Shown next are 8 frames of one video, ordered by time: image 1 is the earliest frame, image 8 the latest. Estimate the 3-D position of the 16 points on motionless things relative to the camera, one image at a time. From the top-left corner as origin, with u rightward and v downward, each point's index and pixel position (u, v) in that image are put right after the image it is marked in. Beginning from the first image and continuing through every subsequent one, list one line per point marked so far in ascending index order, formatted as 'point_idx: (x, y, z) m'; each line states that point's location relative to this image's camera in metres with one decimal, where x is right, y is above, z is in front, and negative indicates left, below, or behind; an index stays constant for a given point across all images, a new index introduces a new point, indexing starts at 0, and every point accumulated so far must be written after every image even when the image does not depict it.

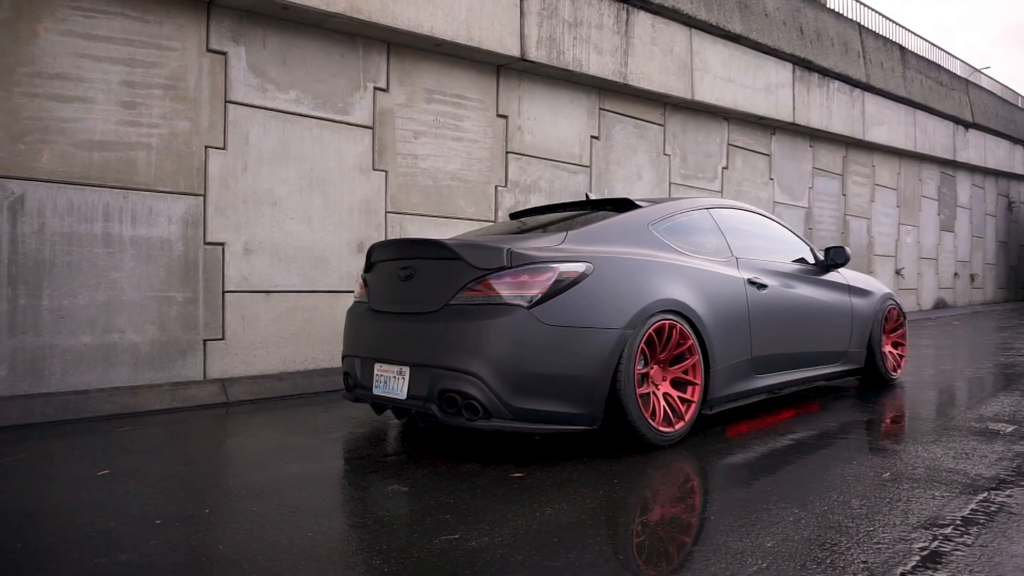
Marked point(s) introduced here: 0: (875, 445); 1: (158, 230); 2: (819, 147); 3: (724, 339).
0: (+2.3, -1.0, +4.5) m
1: (-3.2, +0.5, +6.3) m
2: (+6.9, +3.2, +15.6) m
3: (+1.4, -0.3, +4.5) m
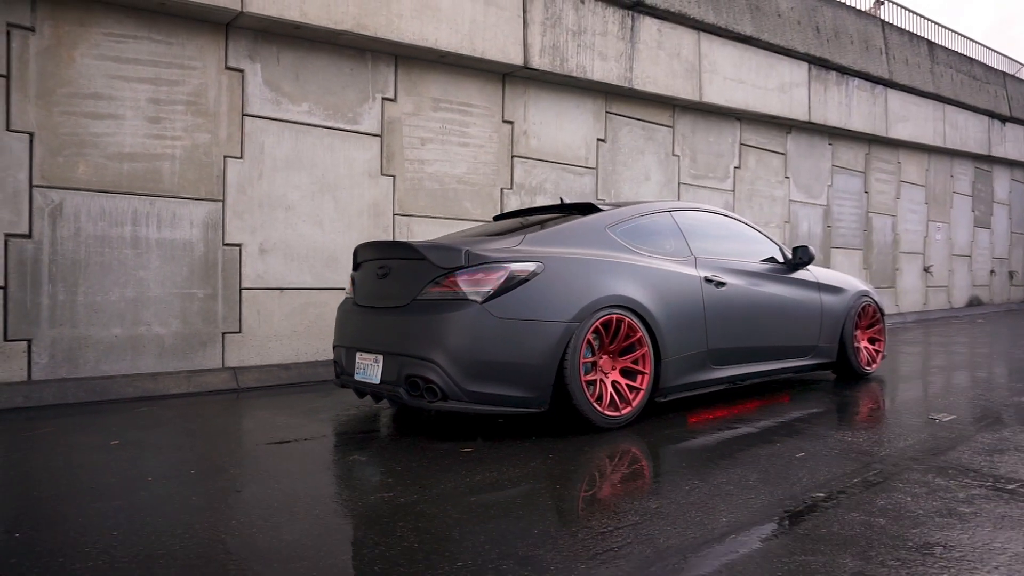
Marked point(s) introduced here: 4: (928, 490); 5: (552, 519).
0: (+2.1, -1.0, +4.8) m
1: (-3.3, +0.6, +6.9) m
2: (+7.3, +3.2, +15.6) m
3: (+1.1, -0.3, +4.9) m
4: (+1.9, -0.9, +3.2) m
5: (+0.2, -1.1, +3.0) m
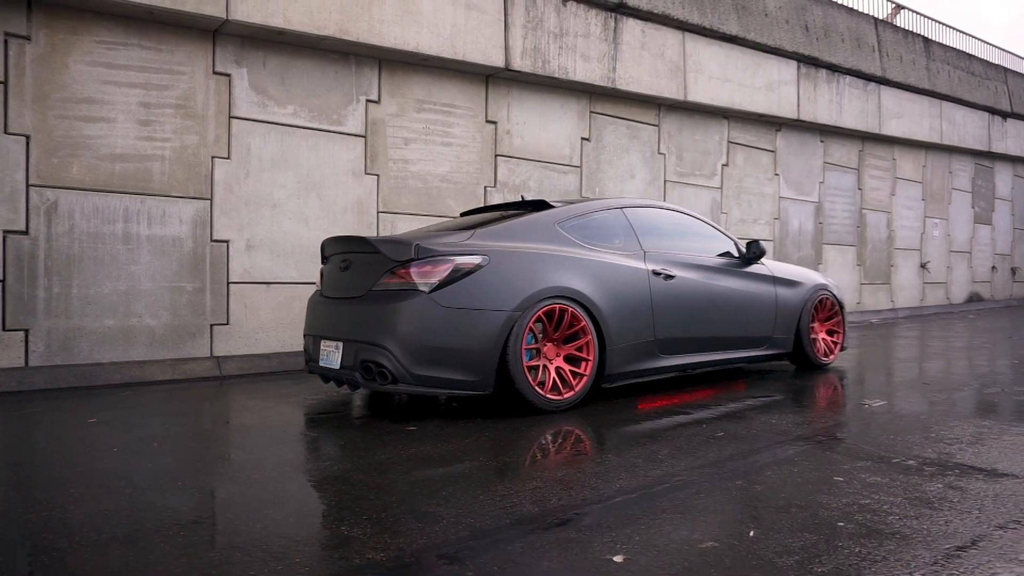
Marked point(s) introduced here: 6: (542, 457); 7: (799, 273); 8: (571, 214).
0: (+1.7, -0.9, +5.1) m
1: (-3.6, +0.6, +7.3) m
2: (+7.2, +3.3, +15.7) m
3: (+0.8, -0.2, +5.2) m
4: (+1.5, -0.9, +3.5) m
5: (-0.2, -1.0, +3.3) m
6: (+0.2, -1.0, +3.9) m
7: (+2.8, +0.1, +6.8) m
8: (+0.5, +0.6, +5.4) m
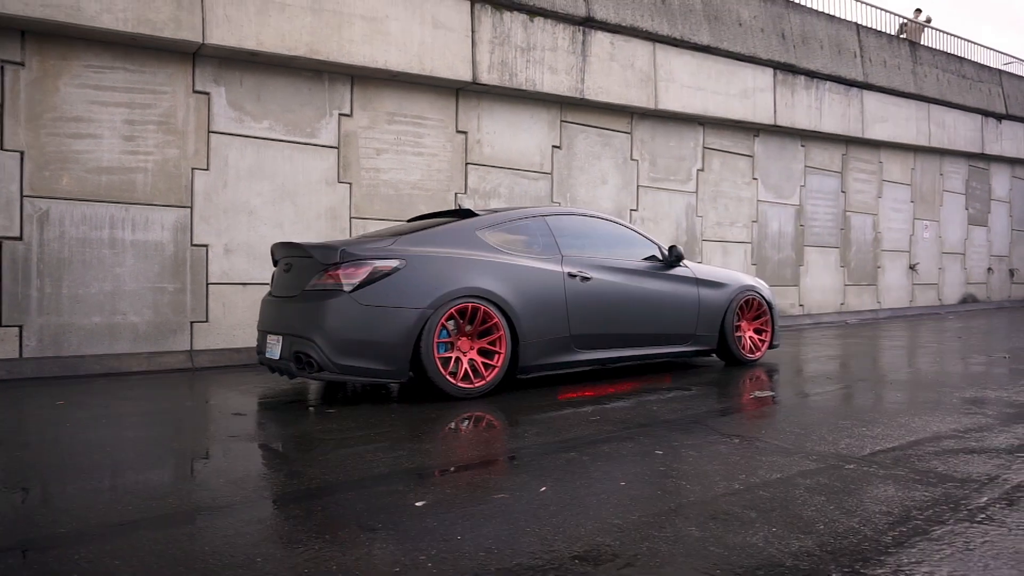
0: (+1.1, -0.9, +5.6) m
1: (-4.1, +0.6, +8.0) m
2: (+6.9, +3.3, +16.1) m
3: (+0.2, -0.2, +5.7) m
4: (+0.8, -0.9, +4.0) m
5: (-0.9, -1.0, +3.9) m
6: (-0.5, -1.0, +4.5) m
7: (+2.2, +0.1, +7.3) m
8: (-0.2, +0.6, +6.0) m
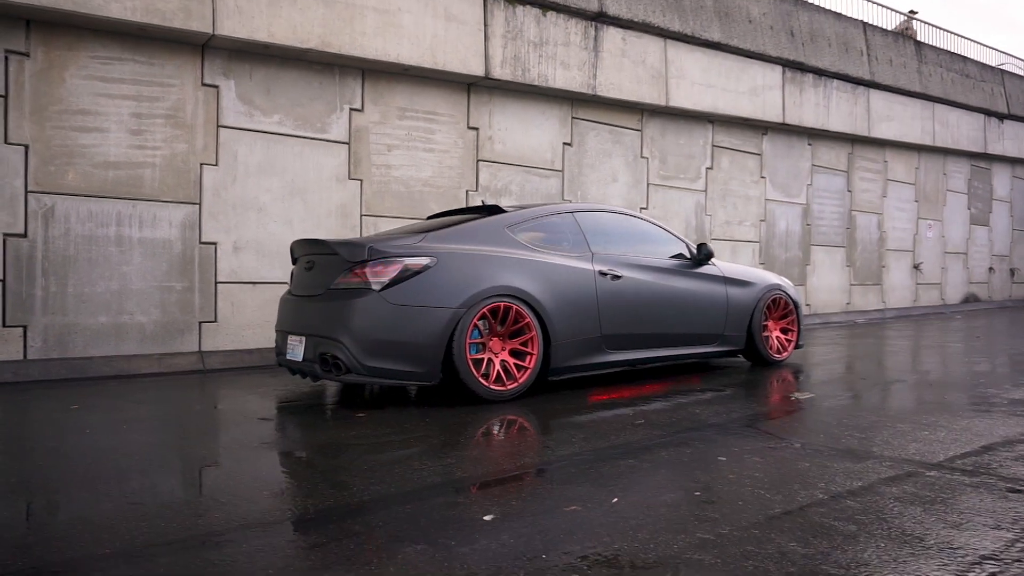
0: (+1.4, -0.9, +5.4) m
1: (-3.9, +0.6, +7.8) m
2: (+7.1, +3.3, +16.0) m
3: (+0.4, -0.2, +5.6) m
4: (+1.1, -0.9, +3.8) m
5: (-0.6, -1.0, +3.7) m
6: (-0.2, -1.0, +4.3) m
7: (+2.5, +0.1, +7.1) m
8: (+0.1, +0.6, +5.8) m
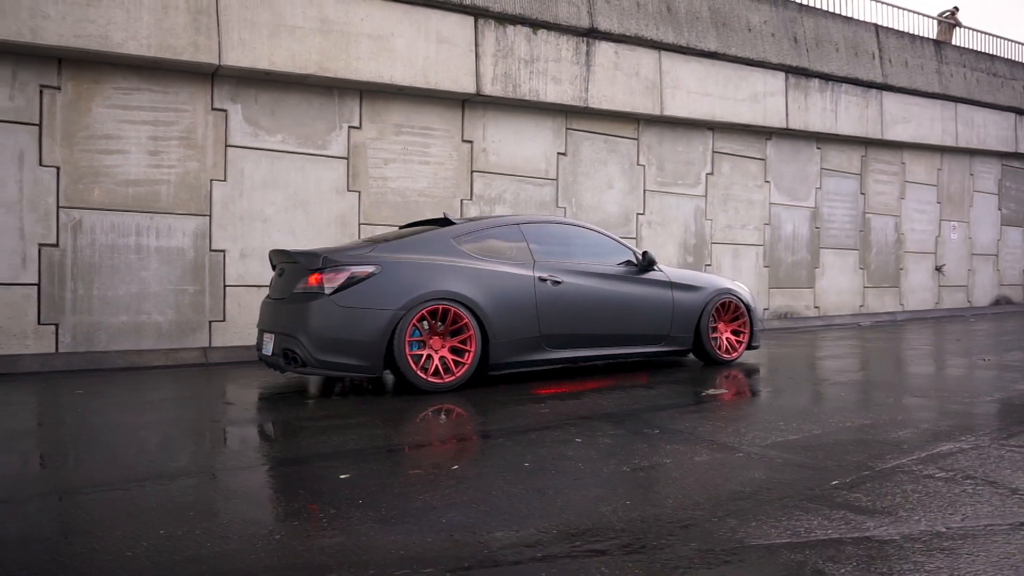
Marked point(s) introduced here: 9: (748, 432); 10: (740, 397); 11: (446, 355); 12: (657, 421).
0: (+0.8, -1.0, +6.0) m
1: (-4.2, +0.6, +8.7) m
2: (+7.3, +3.2, +16.1) m
3: (-0.1, -0.3, +6.2) m
4: (+0.5, -0.9, +4.5) m
5: (-1.3, -1.0, +4.4) m
6: (-0.8, -1.0, +5.0) m
7: (+2.1, +0.1, +7.7) m
8: (-0.4, +0.5, +6.5) m
9: (+1.5, -0.9, +4.4) m
10: (+2.2, -1.0, +6.5) m
11: (-0.6, -0.6, +6.0) m
12: (+1.0, -0.9, +4.8) m
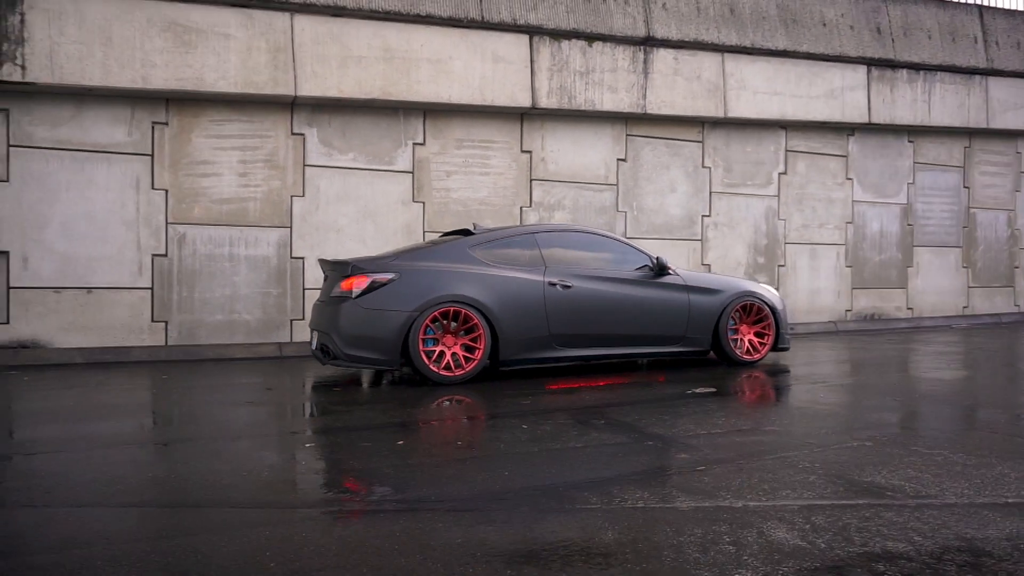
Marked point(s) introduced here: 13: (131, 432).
0: (+0.9, -1.0, +6.5) m
1: (-3.6, +0.5, +10.1) m
2: (+9.0, +3.2, +15.3) m
3: (0.0, -0.3, +6.9) m
4: (+0.2, -1.0, +5.0) m
5: (-1.5, -1.1, +5.3) m
6: (-0.9, -1.1, +5.8) m
7: (+2.4, +0.1, +7.9) m
8: (-0.3, +0.5, +7.2) m
9: (+1.2, -0.9, +4.8) m
10: (+2.2, -1.1, +6.7) m
11: (-0.5, -0.6, +6.8) m
12: (+0.8, -0.9, +5.3) m
13: (-3.2, -1.2, +5.9) m
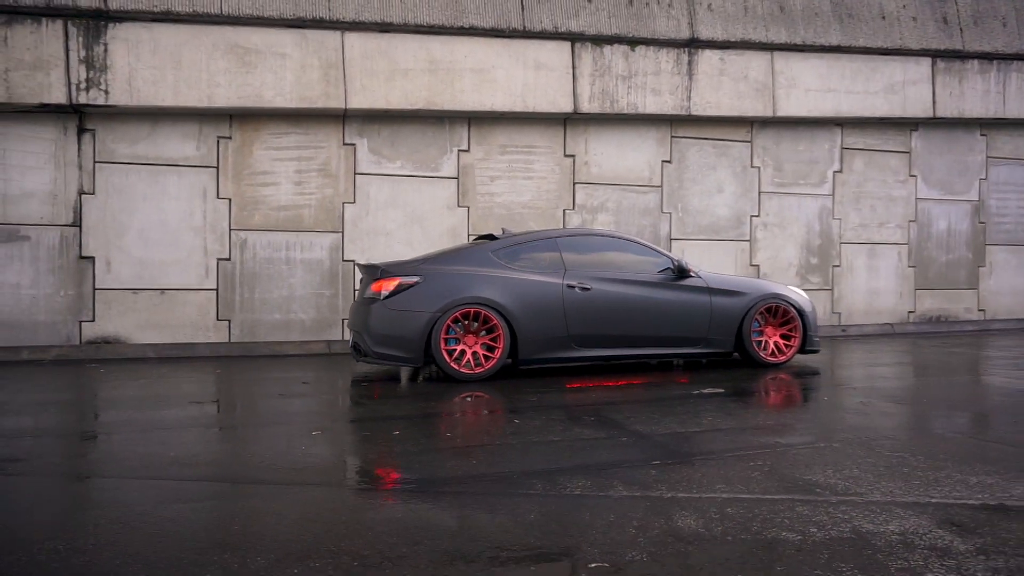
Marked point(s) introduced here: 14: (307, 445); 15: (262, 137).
0: (+1.0, -1.0, +6.8) m
1: (-3.0, +0.5, +10.8) m
2: (+10.1, +3.2, +14.5) m
3: (+0.2, -0.3, +7.2) m
4: (+0.2, -1.0, +5.4) m
5: (-1.5, -1.1, +5.8) m
6: (-0.8, -1.1, +6.3) m
7: (+2.7, 0.0, +8.0) m
8: (0.0, +0.5, +7.6) m
9: (+1.2, -1.0, +5.0) m
10: (+2.4, -1.1, +6.8) m
11: (-0.3, -0.6, +7.1) m
12: (+0.8, -1.0, +5.5) m
13: (-3.1, -1.2, +6.6) m
14: (-1.6, -1.1, +5.3) m
15: (-3.8, +2.3, +10.7) m
